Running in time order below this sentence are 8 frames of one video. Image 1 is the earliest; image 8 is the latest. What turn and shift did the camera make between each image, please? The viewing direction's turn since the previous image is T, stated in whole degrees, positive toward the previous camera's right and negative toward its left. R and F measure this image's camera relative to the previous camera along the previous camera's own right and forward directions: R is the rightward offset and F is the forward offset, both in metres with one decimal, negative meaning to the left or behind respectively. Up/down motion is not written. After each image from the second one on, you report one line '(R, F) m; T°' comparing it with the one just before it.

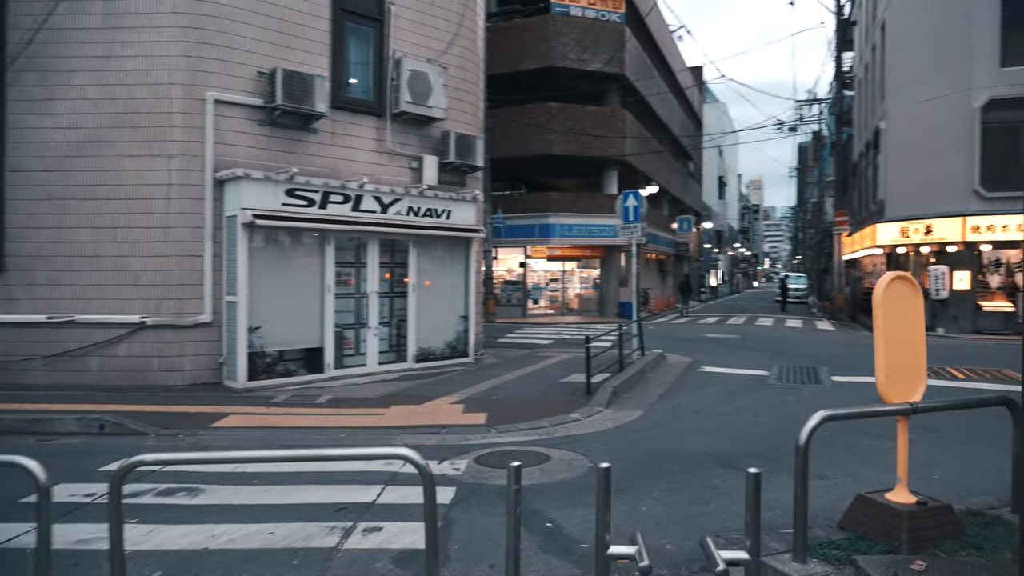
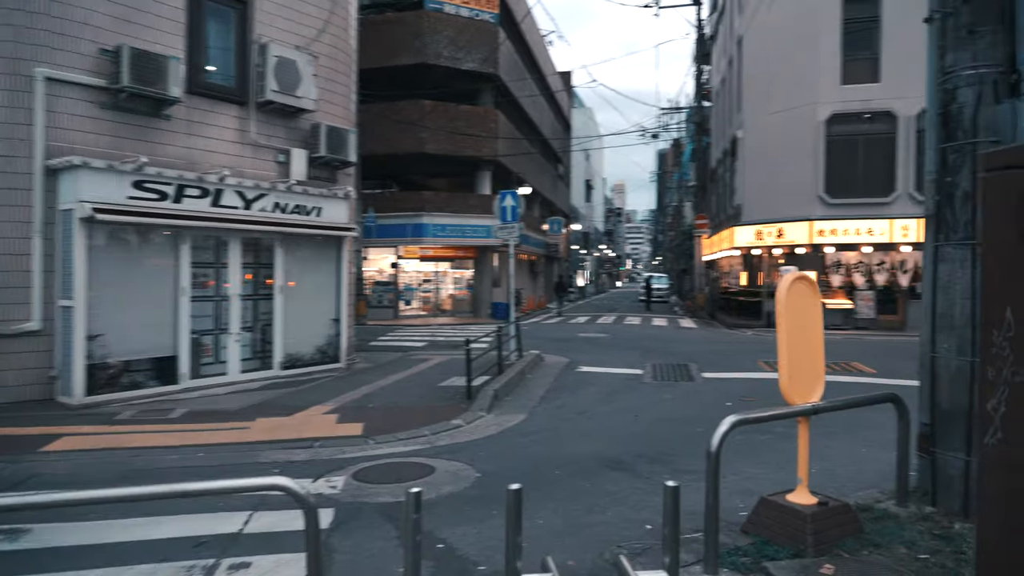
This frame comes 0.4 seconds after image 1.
(-0.1, +0.4) m; +10°
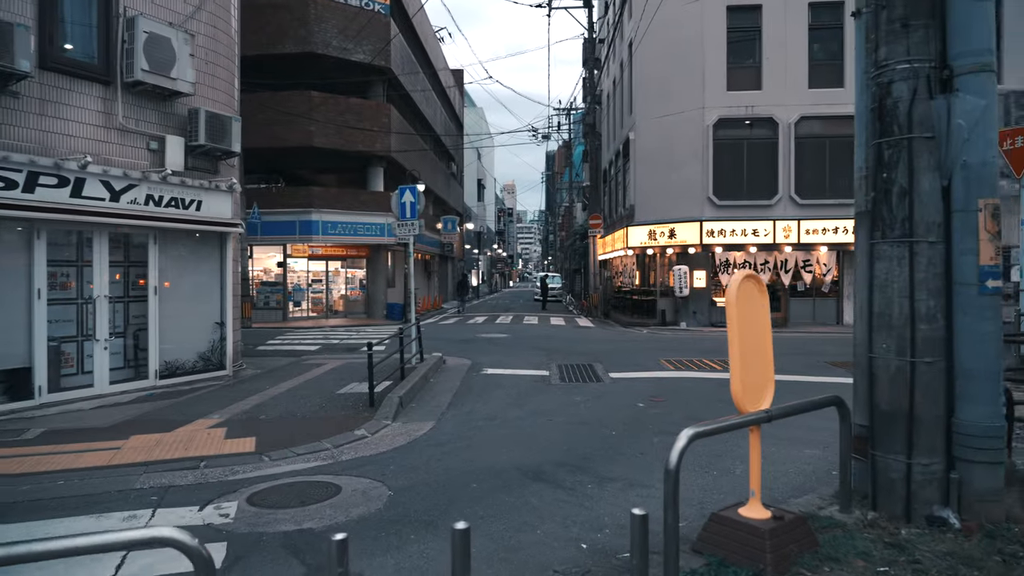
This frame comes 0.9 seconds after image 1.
(-0.2, +0.5) m; +9°
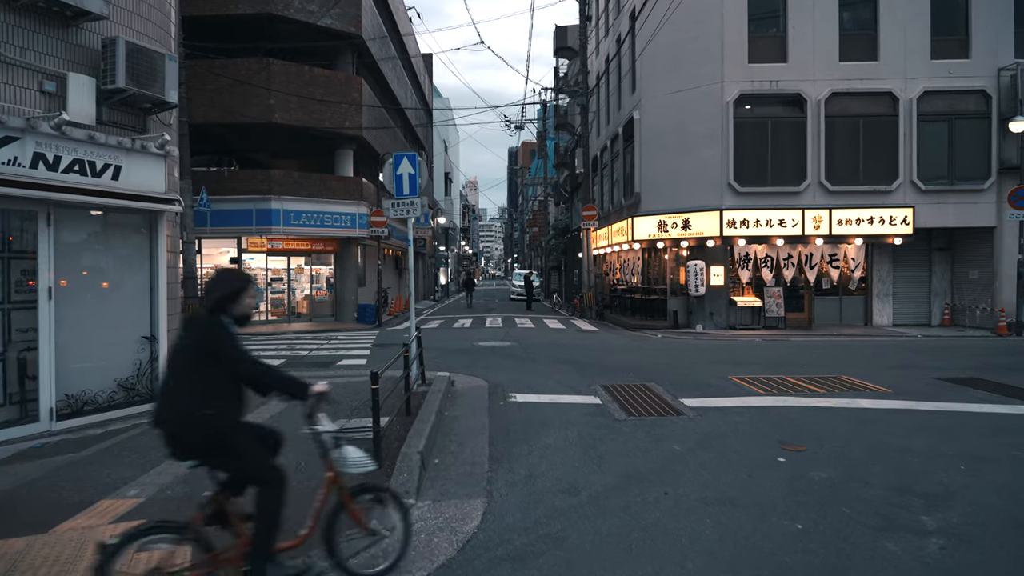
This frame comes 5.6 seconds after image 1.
(-1.0, +3.2) m; +3°
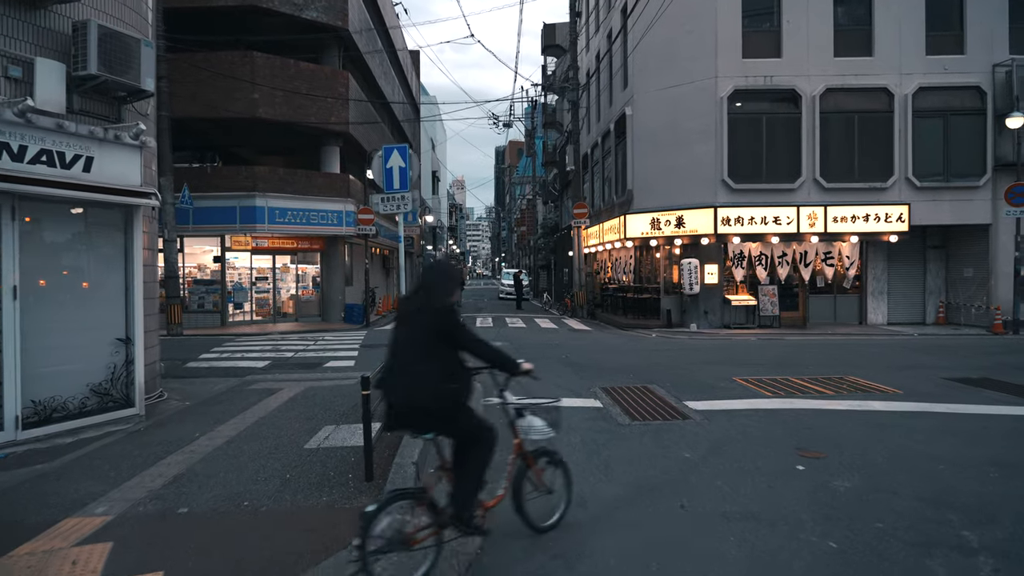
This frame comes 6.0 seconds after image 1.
(-0.1, +0.4) m; +1°
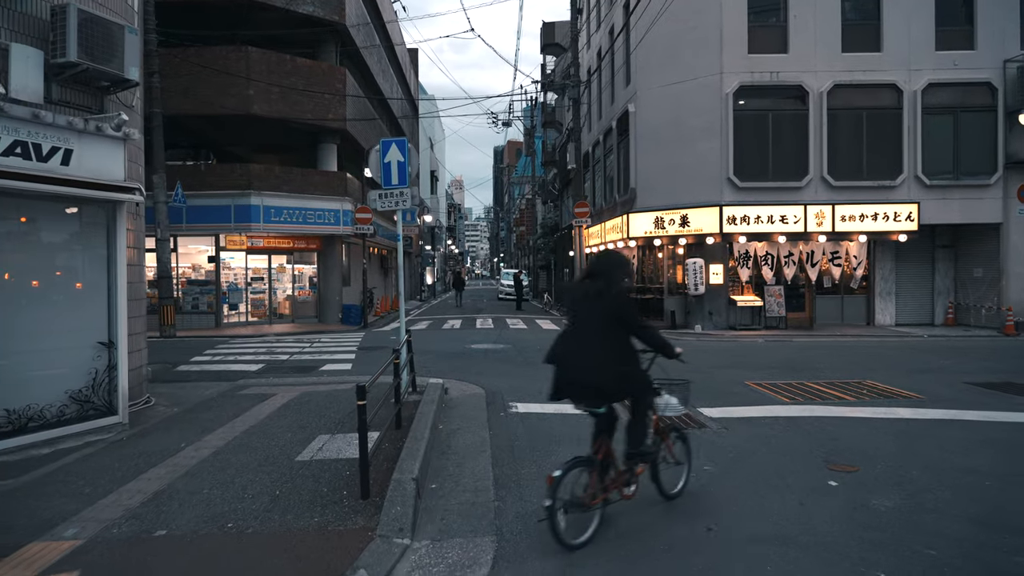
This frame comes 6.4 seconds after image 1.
(-0.1, +0.5) m; 0°
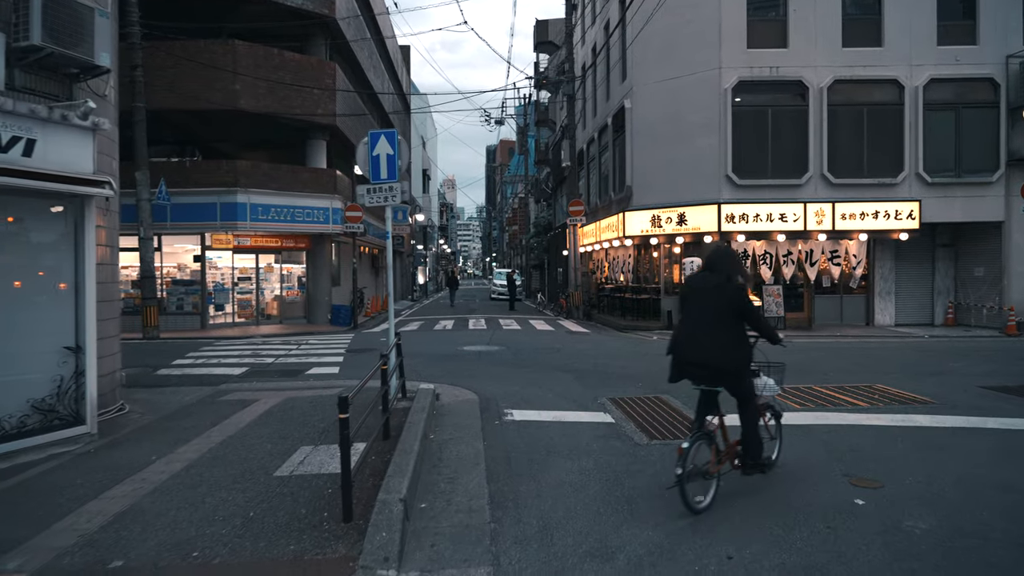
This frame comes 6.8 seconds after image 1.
(0.0, +0.5) m; +1°
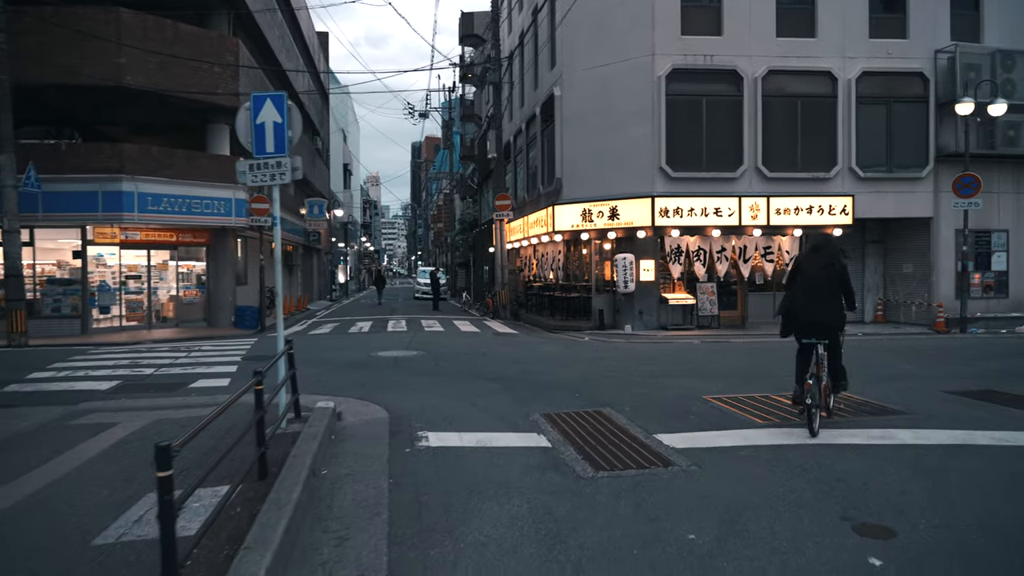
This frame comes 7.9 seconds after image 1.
(+0.1, +1.4) m; +6°
